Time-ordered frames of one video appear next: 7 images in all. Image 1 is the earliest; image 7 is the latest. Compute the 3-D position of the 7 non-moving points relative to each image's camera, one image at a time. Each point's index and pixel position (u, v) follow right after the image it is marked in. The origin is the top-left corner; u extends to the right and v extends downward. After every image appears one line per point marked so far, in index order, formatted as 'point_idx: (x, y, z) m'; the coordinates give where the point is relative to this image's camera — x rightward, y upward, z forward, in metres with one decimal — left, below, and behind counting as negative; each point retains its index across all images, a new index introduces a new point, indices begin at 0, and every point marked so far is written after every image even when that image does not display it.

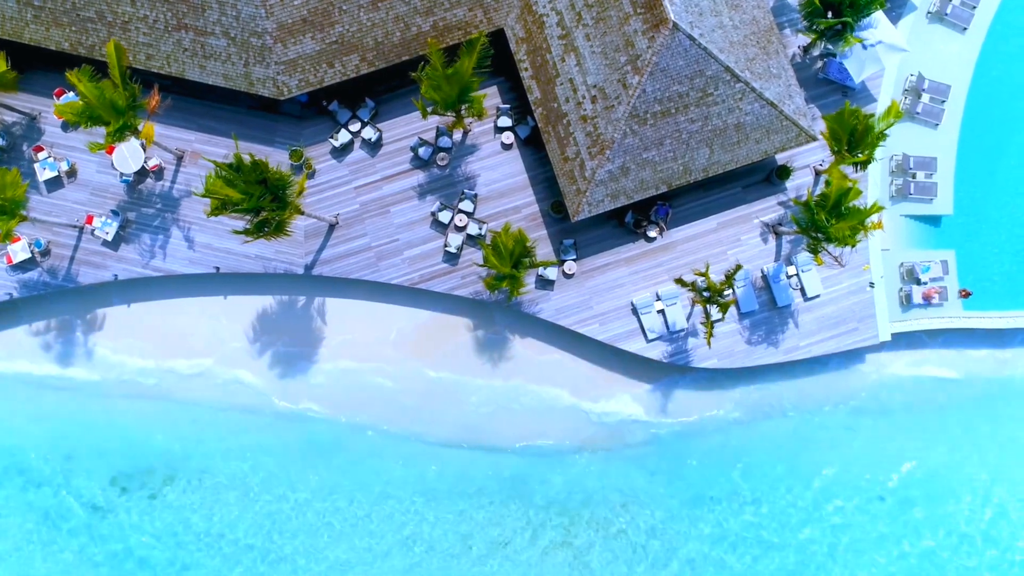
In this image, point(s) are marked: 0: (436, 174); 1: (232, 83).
0: (-2.0, +3.0, +14.9) m
1: (-6.7, +5.0, +13.8) m
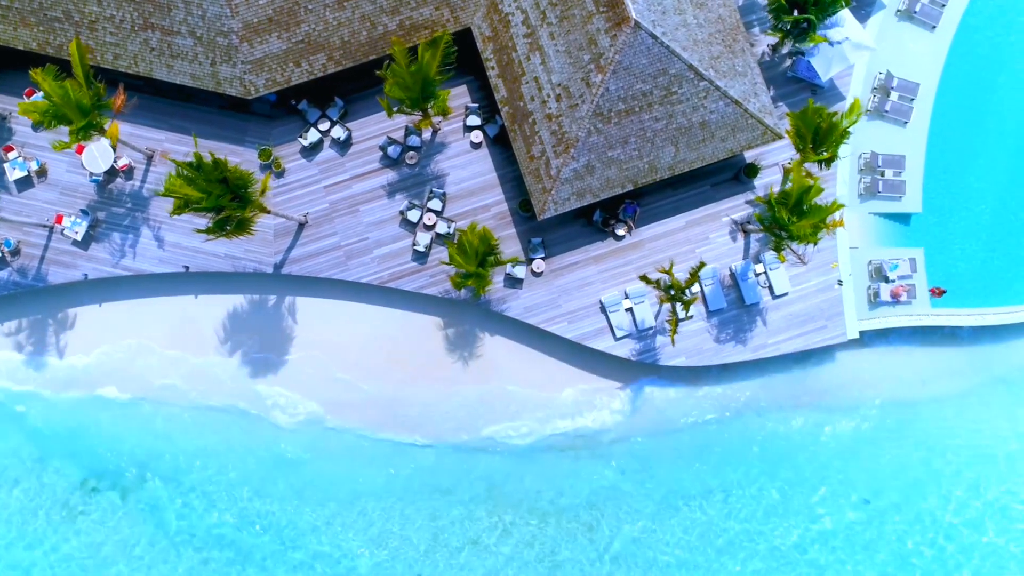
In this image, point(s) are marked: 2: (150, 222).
0: (-2.8, +3.0, +14.9) m
1: (-7.6, +5.0, +13.8) m
2: (-9.5, +1.7, +15.0) m
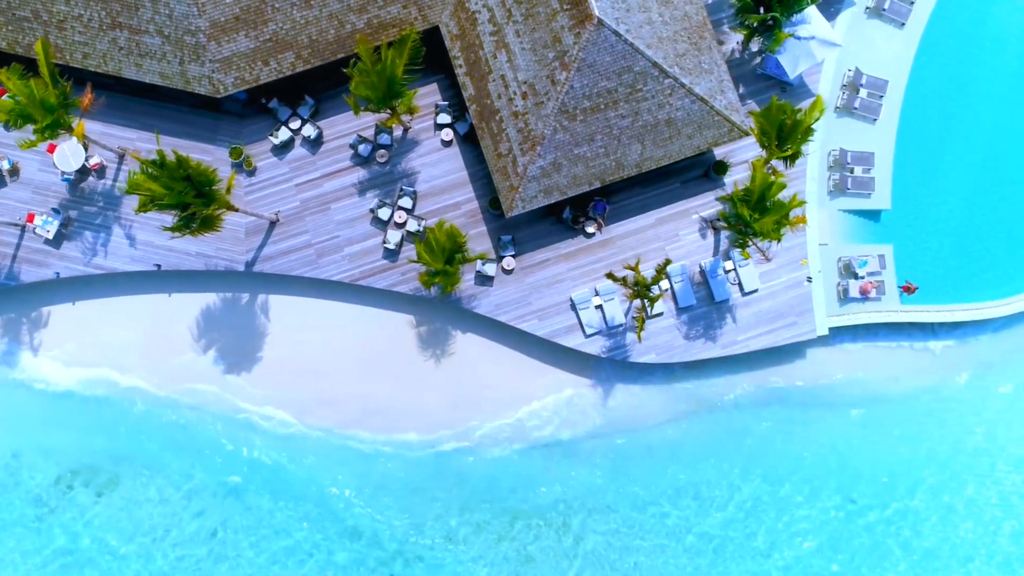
0: (-3.6, +3.1, +15.0) m
1: (-8.3, +5.0, +13.9) m
2: (-10.3, +1.8, +15.1) m
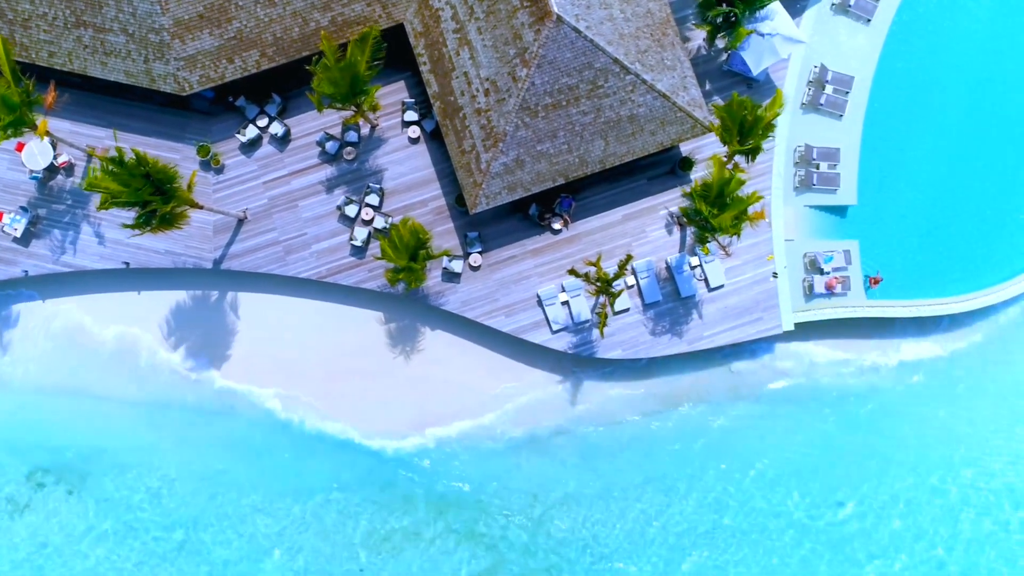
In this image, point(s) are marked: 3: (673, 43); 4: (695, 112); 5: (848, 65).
0: (-4.4, +3.2, +15.0) m
1: (-9.2, +5.1, +13.9) m
2: (-11.2, +1.8, +15.1) m
3: (+3.8, +5.8, +13.6) m
4: (+4.4, +4.2, +13.6) m
5: (+8.9, +5.9, +15.1) m
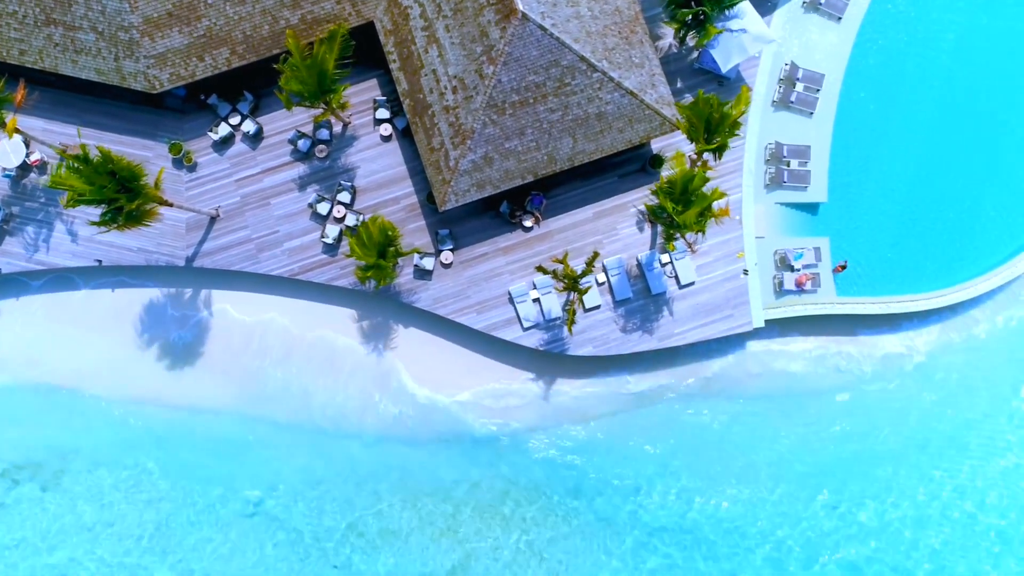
0: (-5.2, +3.2, +15.1) m
1: (-10.0, +5.2, +14.0) m
2: (-11.9, +1.9, +15.1) m
3: (+3.1, +5.9, +13.6) m
4: (+3.6, +4.3, +13.6) m
5: (+8.1, +6.0, +15.1) m
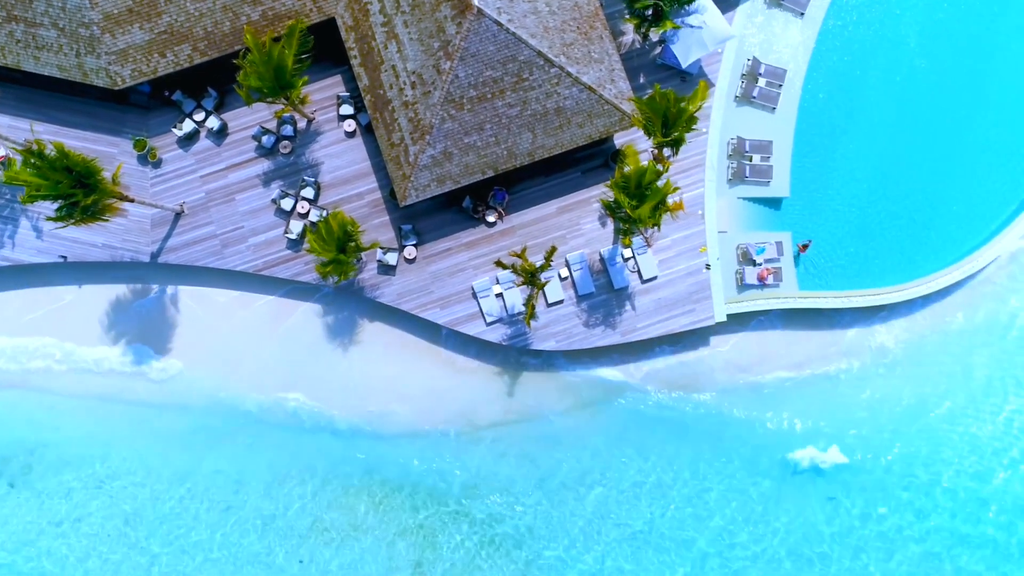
0: (-6.2, +3.3, +15.1) m
1: (-10.9, +5.3, +14.0) m
2: (-12.9, +2.0, +15.2) m
3: (+2.1, +6.1, +13.7) m
4: (+2.7, +4.4, +13.7) m
5: (+7.2, +6.1, +15.2) m
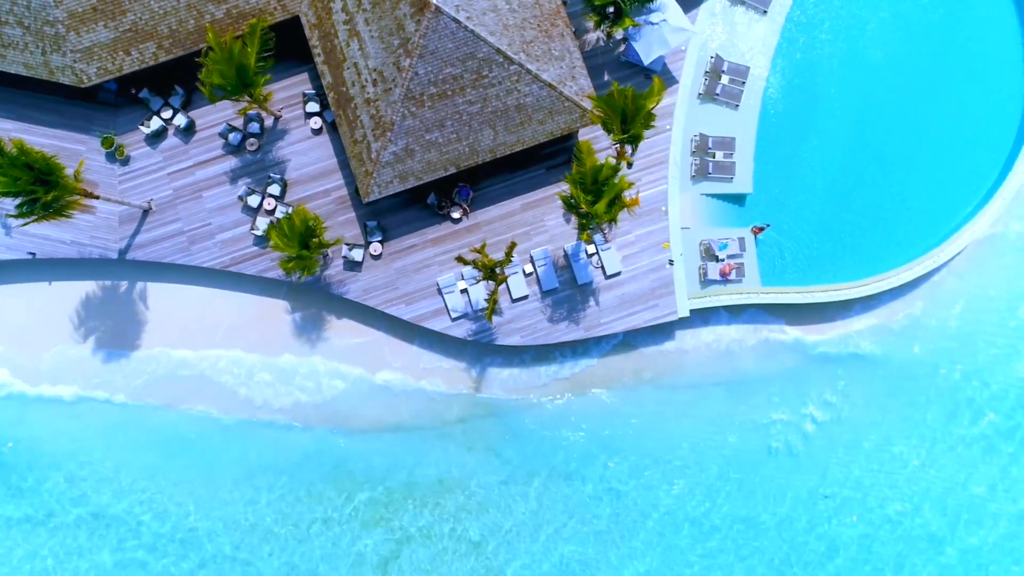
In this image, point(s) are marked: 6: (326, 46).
0: (-7.1, +3.5, +15.3) m
1: (-11.9, +5.4, +14.1) m
2: (-13.8, +2.1, +15.3) m
3: (+1.2, +6.2, +13.8) m
4: (+1.7, +4.5, +13.8) m
5: (+6.2, +6.2, +15.3) m
6: (-4.6, +5.9, +13.9) m
